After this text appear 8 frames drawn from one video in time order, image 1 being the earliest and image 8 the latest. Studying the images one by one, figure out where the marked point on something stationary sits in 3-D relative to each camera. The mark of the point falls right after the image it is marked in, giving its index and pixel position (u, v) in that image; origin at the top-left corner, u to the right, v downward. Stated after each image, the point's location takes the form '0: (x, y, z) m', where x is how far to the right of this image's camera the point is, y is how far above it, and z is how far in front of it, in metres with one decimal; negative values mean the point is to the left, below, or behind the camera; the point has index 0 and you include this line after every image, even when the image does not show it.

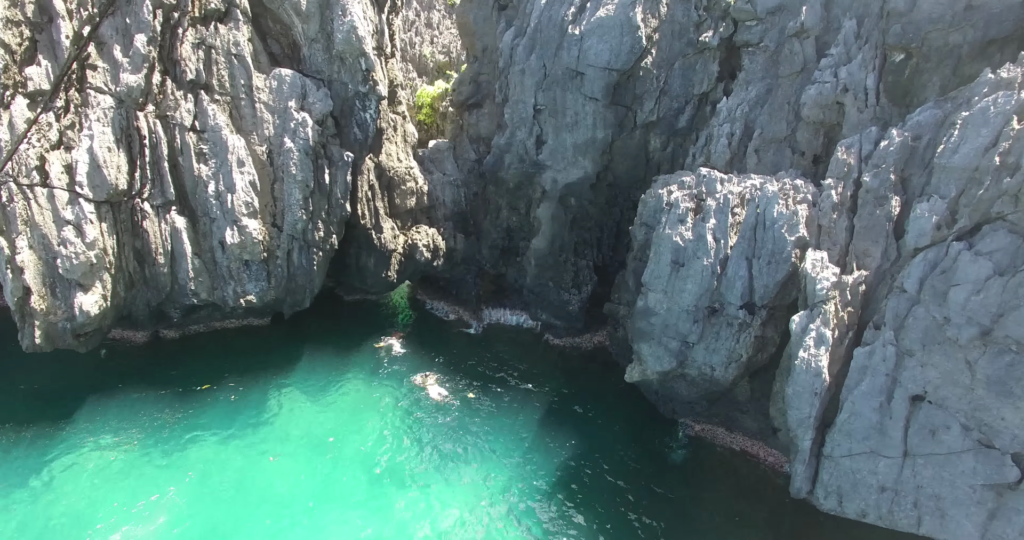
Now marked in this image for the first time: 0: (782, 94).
0: (+7.4, +4.7, +16.3) m
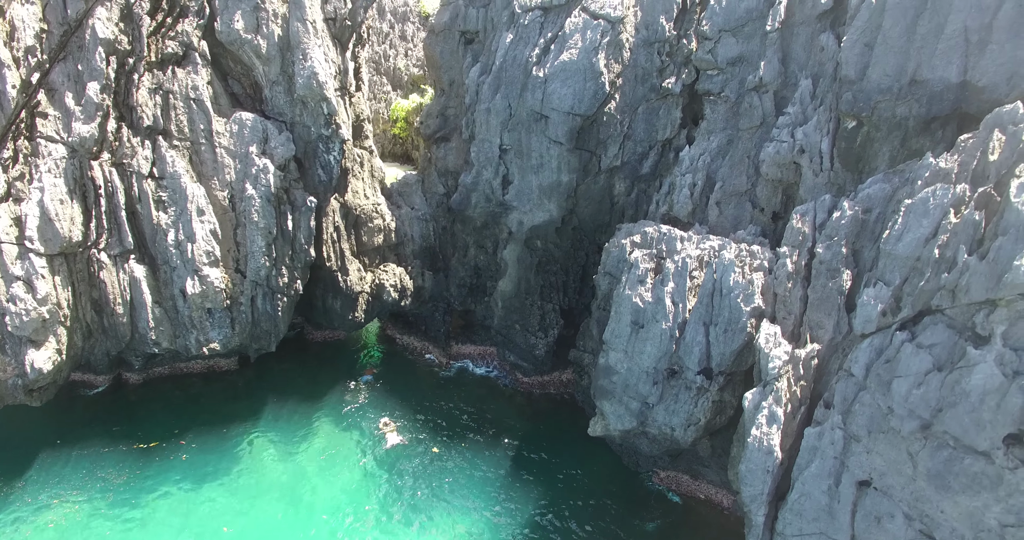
0: (+6.3, +3.3, +16.4) m
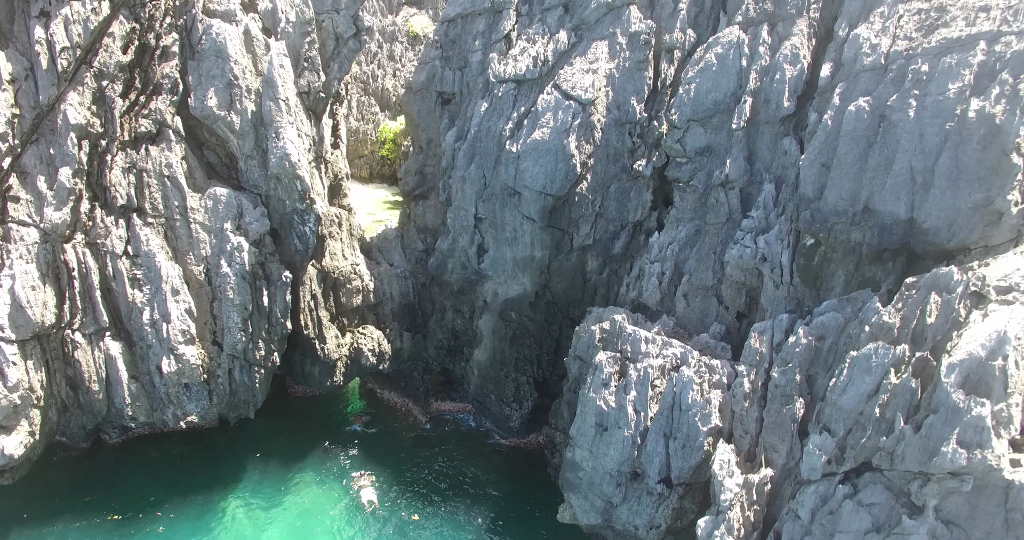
0: (+5.5, +0.8, +16.6) m
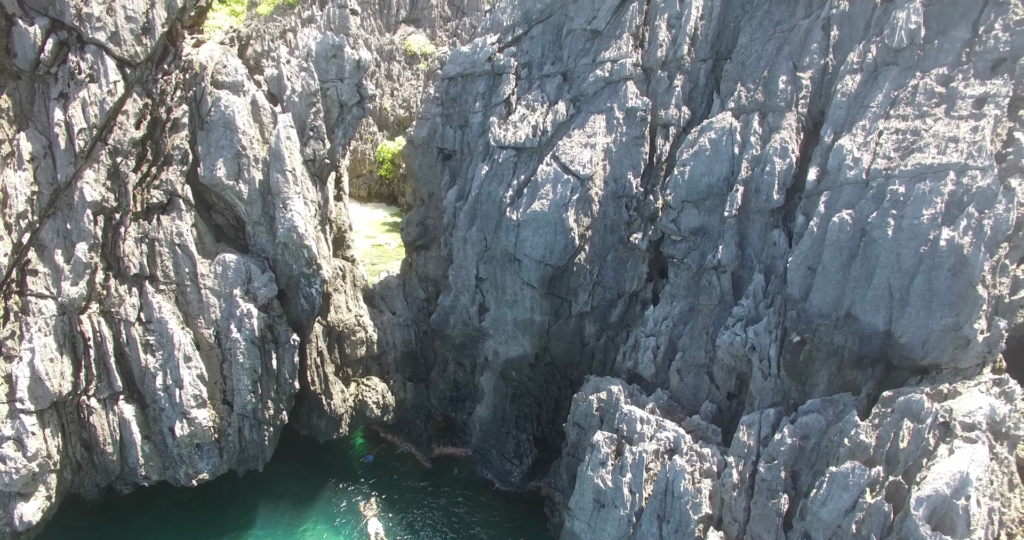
0: (+5.5, -1.4, +17.3) m
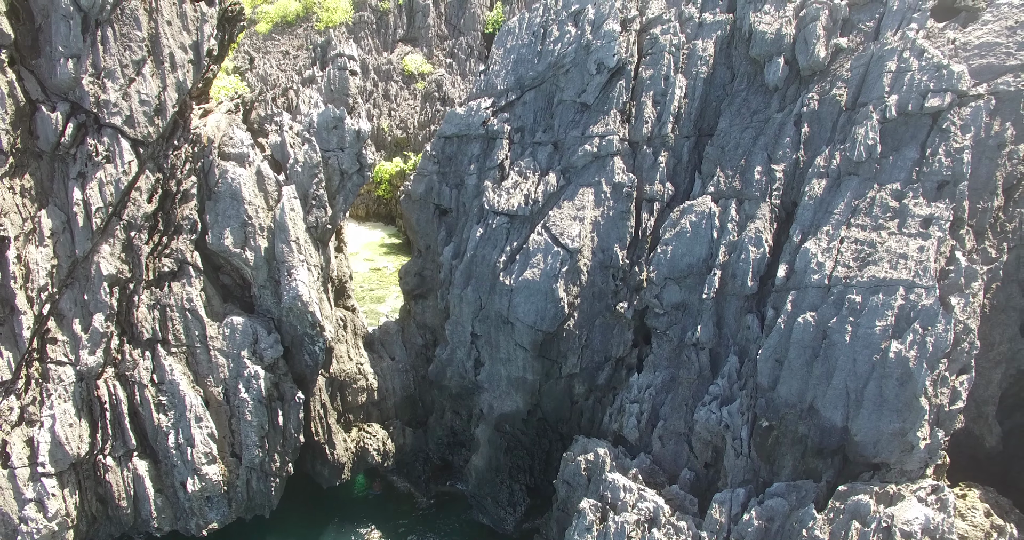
0: (+5.3, -3.7, +18.6) m
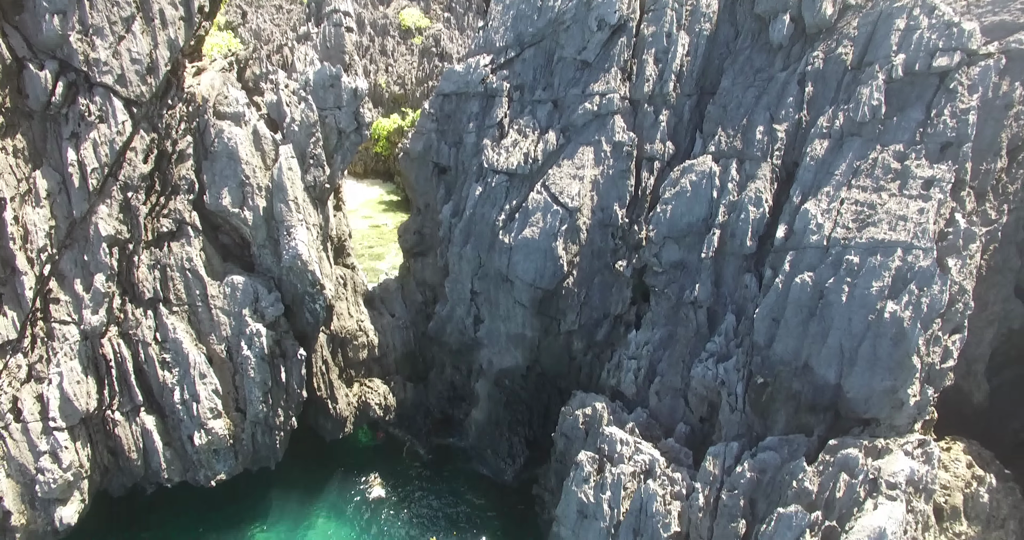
0: (+5.3, -2.4, +19.0) m
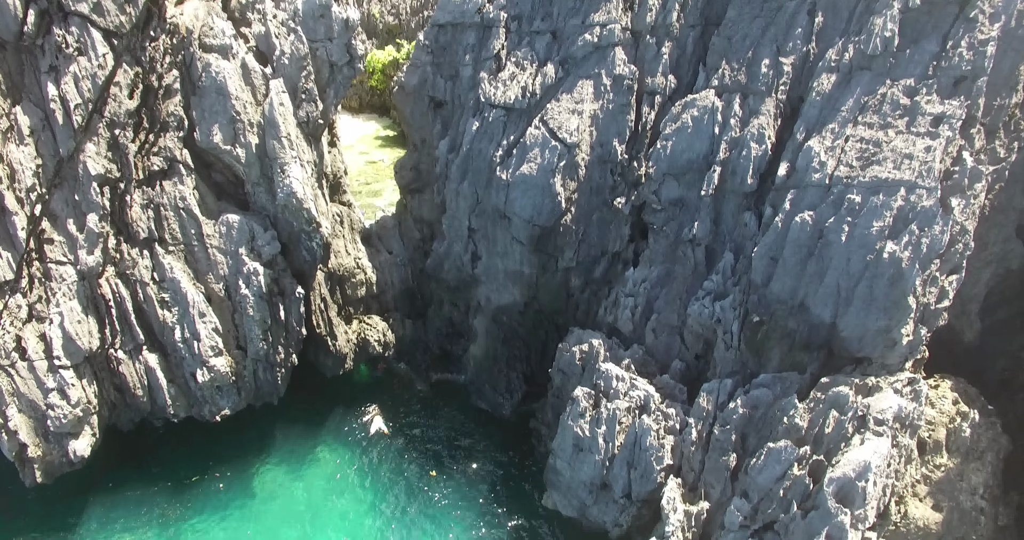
0: (+5.2, -0.5, +19.0) m
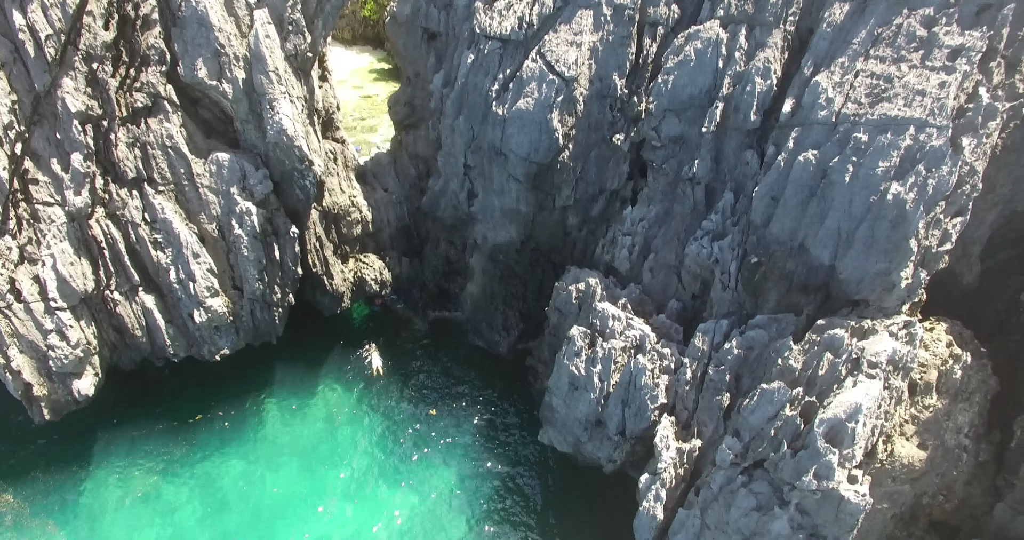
0: (+5.1, +1.3, +18.8) m
